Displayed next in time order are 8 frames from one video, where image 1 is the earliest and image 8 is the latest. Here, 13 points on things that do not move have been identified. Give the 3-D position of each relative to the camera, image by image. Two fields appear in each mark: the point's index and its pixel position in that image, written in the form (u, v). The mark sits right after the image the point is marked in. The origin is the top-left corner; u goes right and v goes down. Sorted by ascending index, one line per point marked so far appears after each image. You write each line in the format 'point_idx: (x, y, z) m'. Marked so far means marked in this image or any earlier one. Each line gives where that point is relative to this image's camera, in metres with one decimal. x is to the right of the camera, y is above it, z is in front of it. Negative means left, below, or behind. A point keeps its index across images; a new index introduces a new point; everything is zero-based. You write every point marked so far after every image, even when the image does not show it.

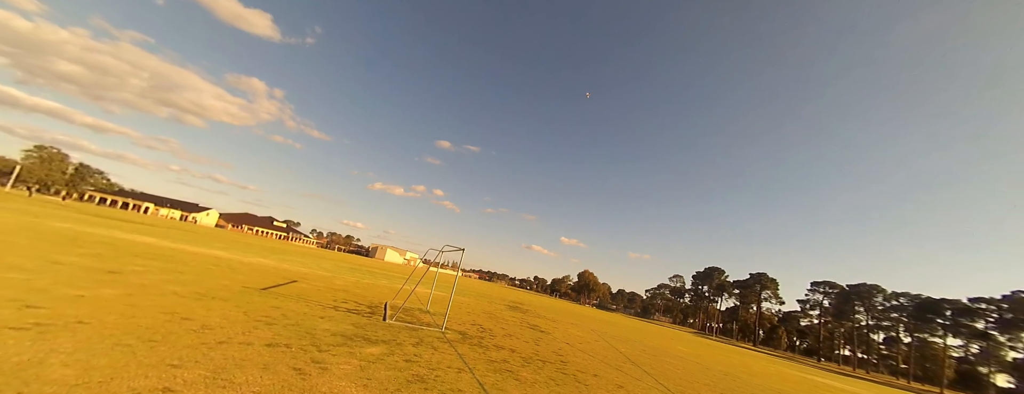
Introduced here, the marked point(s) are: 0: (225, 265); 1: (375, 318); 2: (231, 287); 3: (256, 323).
0: (-15.0, -3.5, +17.2) m
1: (-5.0, -4.4, +11.7) m
2: (-9.6, -3.0, +11.1) m
3: (-5.7, -2.8, +7.4) m
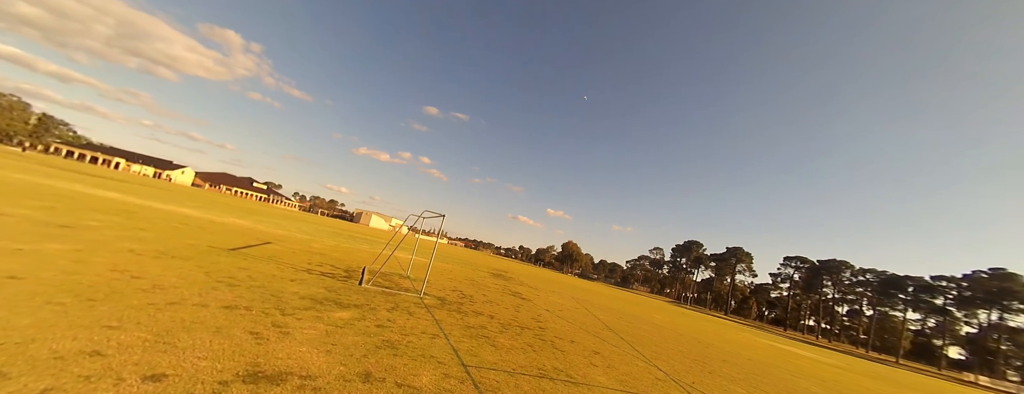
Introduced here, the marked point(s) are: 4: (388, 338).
0: (-15.9, -1.3, +16.4) m
1: (-5.7, -3.0, +11.4) m
2: (-10.2, -1.6, +10.5) m
3: (-6.2, -1.8, +6.9) m
4: (-2.5, -2.8, +6.4) m
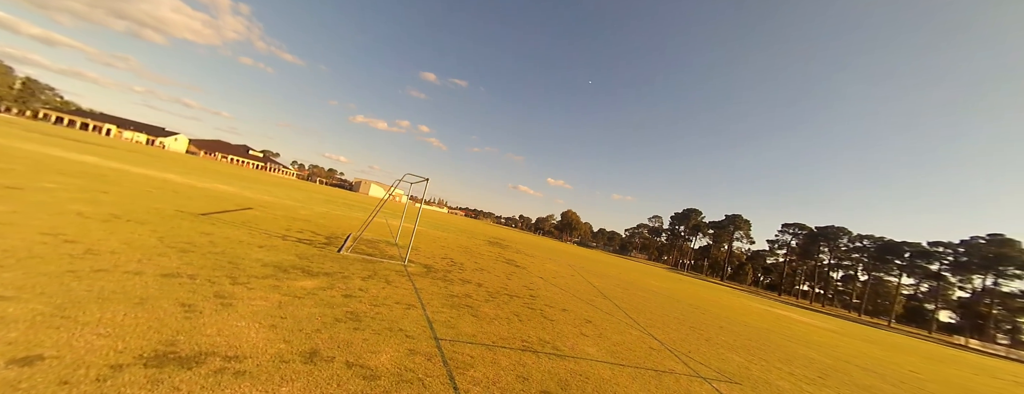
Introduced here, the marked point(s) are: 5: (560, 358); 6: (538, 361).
0: (-16.3, +0.4, +15.6) m
1: (-6.1, -1.7, +10.8) m
2: (-10.6, -0.4, +9.8) m
3: (-6.6, -1.0, +6.2) m
4: (-2.9, -2.0, +5.8) m
5: (+0.9, -3.1, +6.4) m
6: (+0.5, -3.0, +5.9) m
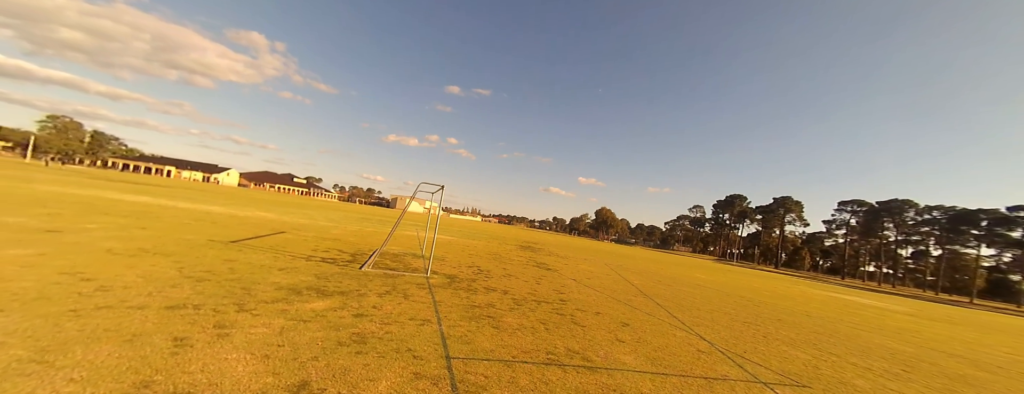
0: (-15.1, -1.1, +16.5) m
1: (-5.3, -2.3, +10.8) m
2: (-10.0, -1.4, +10.1) m
3: (-6.3, -1.6, +6.2) m
4: (-2.5, -2.2, +5.5) m
5: (+1.4, -3.0, +5.6) m
6: (+0.8, -2.9, +5.2) m
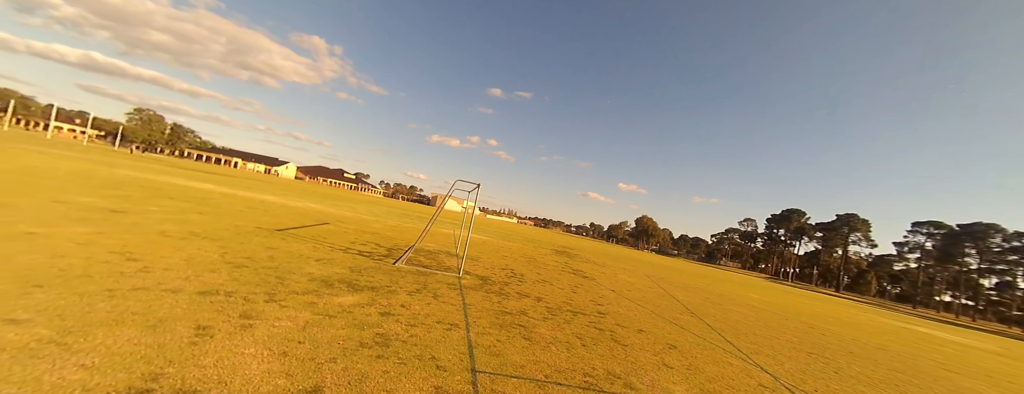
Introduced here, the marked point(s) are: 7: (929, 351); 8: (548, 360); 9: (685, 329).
0: (-13.2, -0.6, +17.5) m
1: (-4.2, -2.1, +10.7) m
2: (-8.8, -1.0, +10.6) m
3: (-5.6, -1.3, +6.3) m
4: (-2.0, -2.1, +5.1) m
5: (+1.9, -3.1, +4.9) m
6: (+1.3, -2.9, +4.5) m
7: (+19.5, -7.3, +15.1) m
8: (+0.6, -2.8, +5.6) m
9: (+5.7, -4.3, +10.7) m
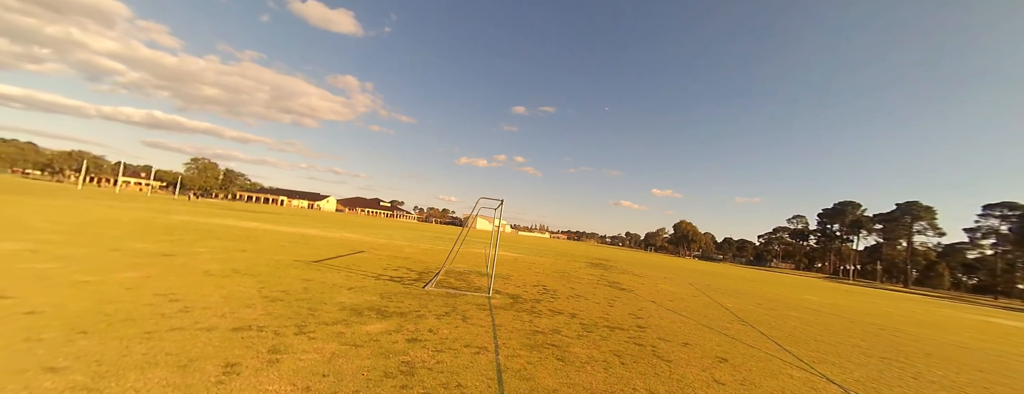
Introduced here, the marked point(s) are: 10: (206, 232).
0: (-11.7, -2.5, +18.4) m
1: (-3.2, -2.9, +10.7) m
2: (-7.9, -2.2, +11.1) m
3: (-5.1, -2.0, +6.5) m
4: (-1.6, -2.5, +5.0) m
5: (+2.3, -3.1, +4.3) m
6: (+1.7, -2.9, +4.0) m
7: (+21.1, -6.3, +12.7) m
8: (+1.1, -2.9, +5.1) m
9: (+6.8, -4.3, +9.8) m
10: (-14.0, -1.6, +14.9) m
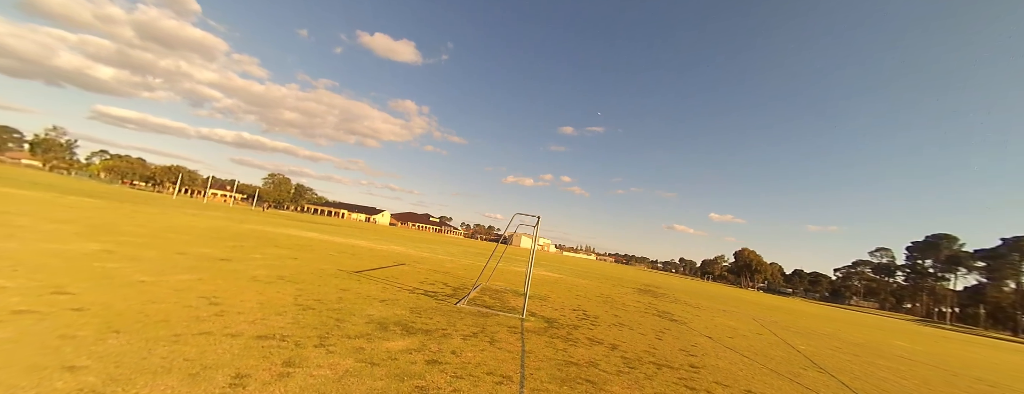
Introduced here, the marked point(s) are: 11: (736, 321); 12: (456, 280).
0: (-9.4, -3.2, +19.2) m
1: (-2.1, -3.4, +10.5) m
2: (-6.7, -2.6, +11.6) m
3: (-4.5, -2.2, +6.6) m
4: (-1.2, -2.6, +4.6) m
5: (+2.5, -3.3, +3.4) m
6: (+1.9, -3.1, +3.2) m
7: (+22.2, -7.3, +8.9) m
8: (+1.4, -3.1, +4.3) m
9: (+7.6, -4.9, +8.1) m
10: (-12.1, -2.1, +16.1) m
11: (+12.0, -6.6, +17.4) m
12: (-2.7, -4.0, +15.7) m
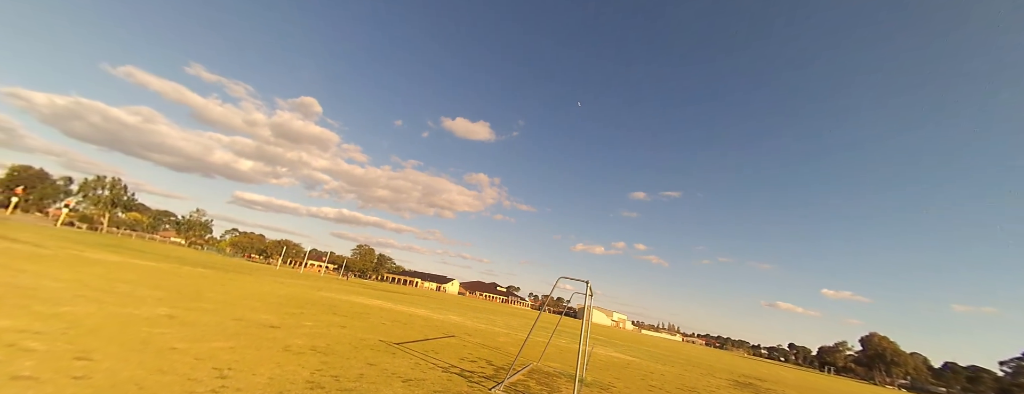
0: (-6.2, -7.2, +19.0) m
1: (-0.8, -5.3, +9.1) m
2: (-5.1, -5.0, +11.3) m
3: (-4.0, -3.5, +6.2) m
4: (-1.2, -3.4, +3.5) m
5: (+2.2, -3.6, +1.4) m
6: (+1.5, -3.4, +1.4) m
7: (+22.6, -7.7, +1.9) m
8: (+1.3, -3.7, +2.6) m
9: (+8.2, -5.9, +4.5) m
10: (-9.5, -5.7, +16.8) m
11: (+14.4, -9.2, +12.2) m
12: (-0.3, -7.0, +14.1) m
